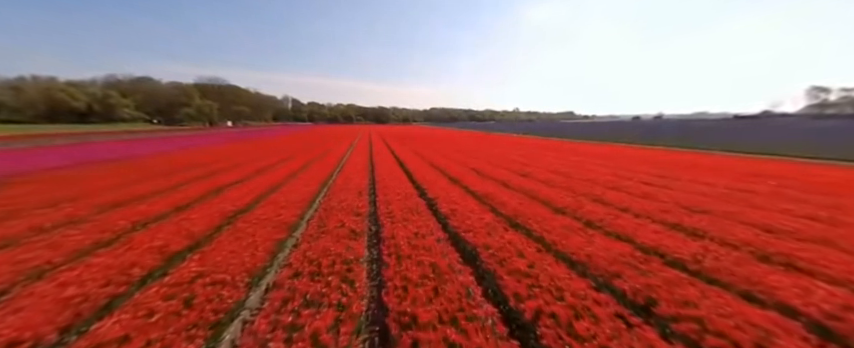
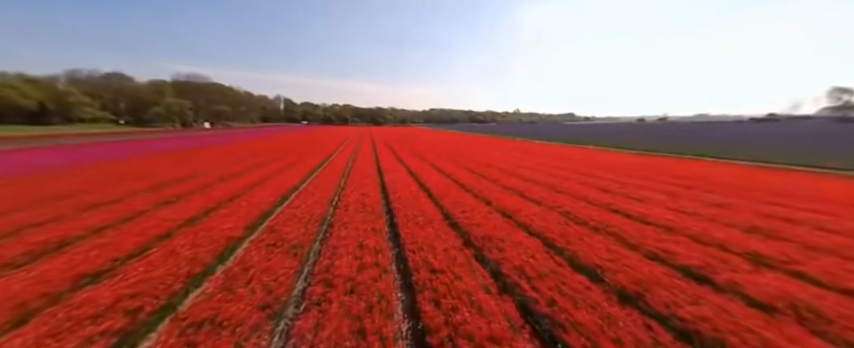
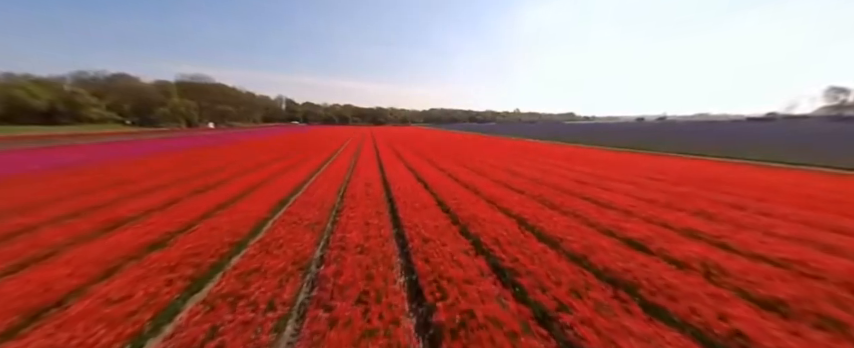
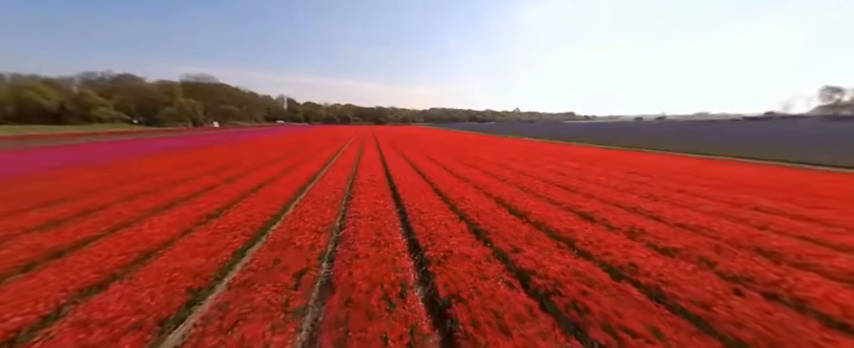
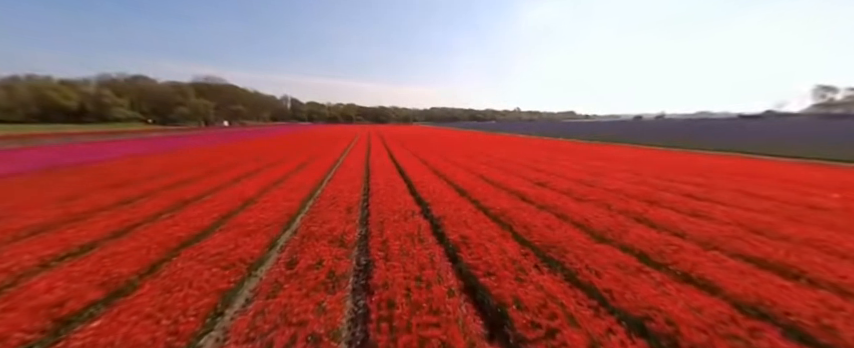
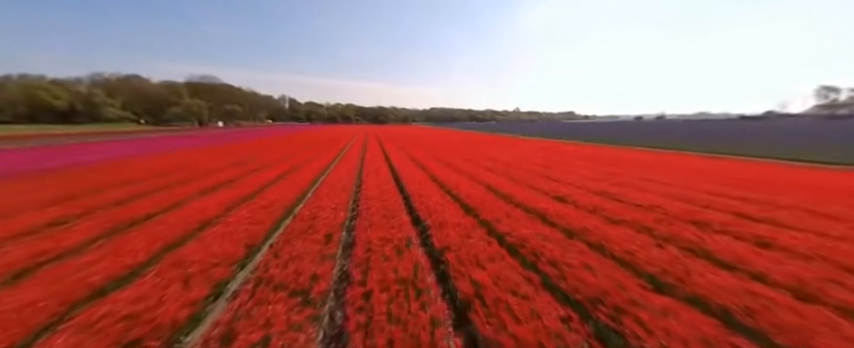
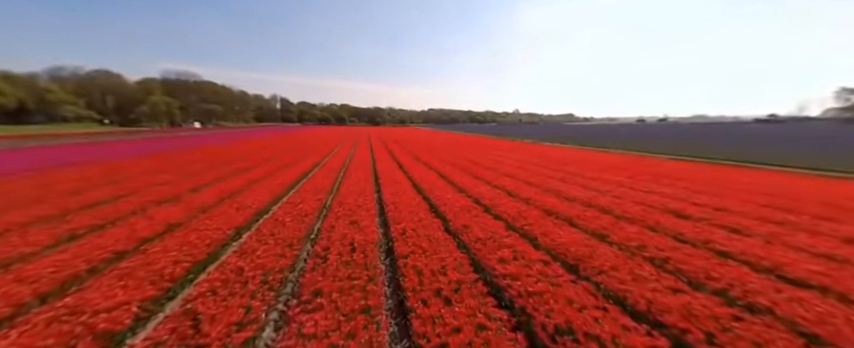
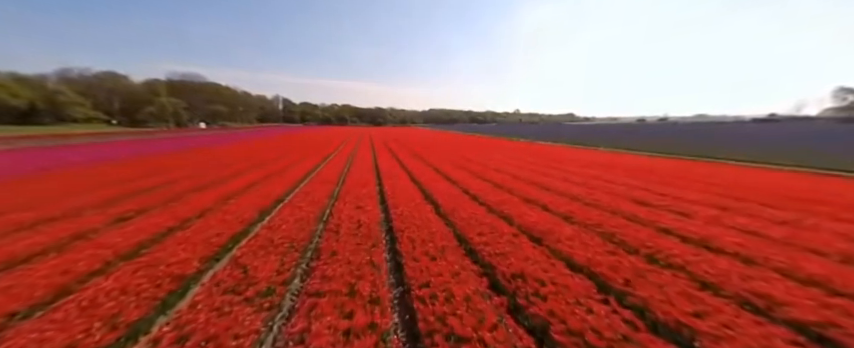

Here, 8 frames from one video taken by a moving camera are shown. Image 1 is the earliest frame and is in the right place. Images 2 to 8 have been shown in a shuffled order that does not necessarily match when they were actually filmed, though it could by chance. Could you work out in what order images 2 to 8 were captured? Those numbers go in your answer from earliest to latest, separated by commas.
5, 6, 4, 3, 2, 8, 7
